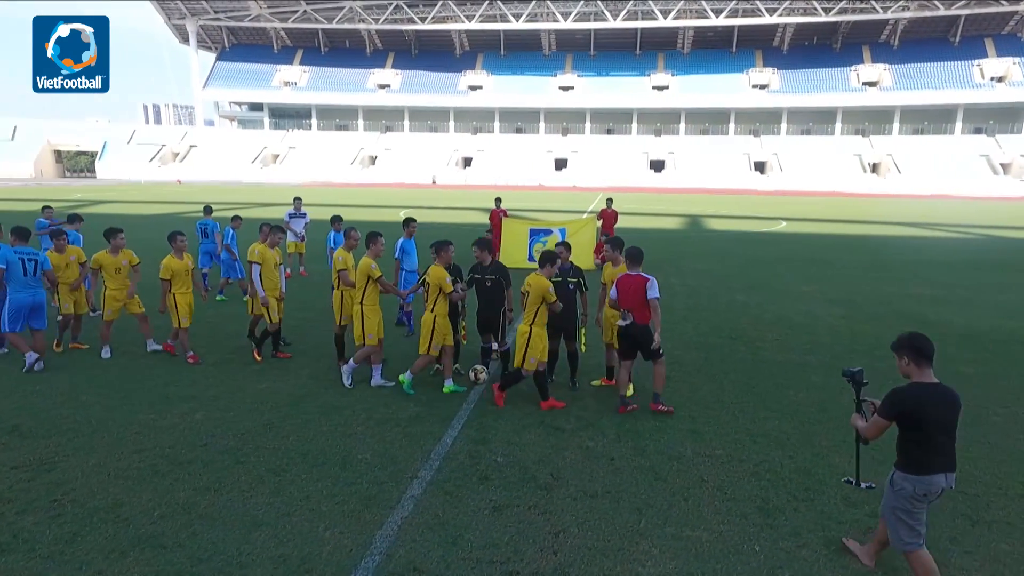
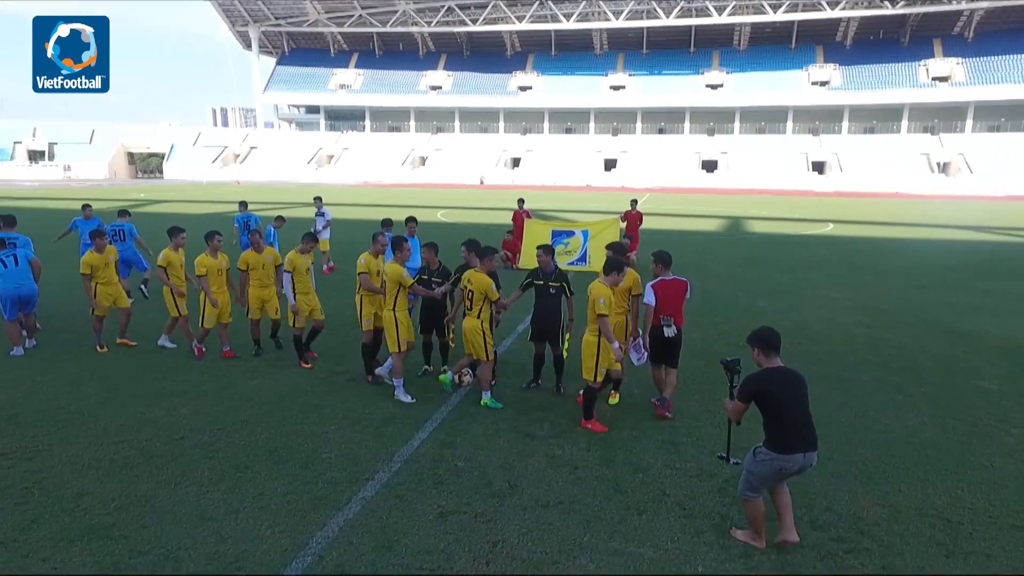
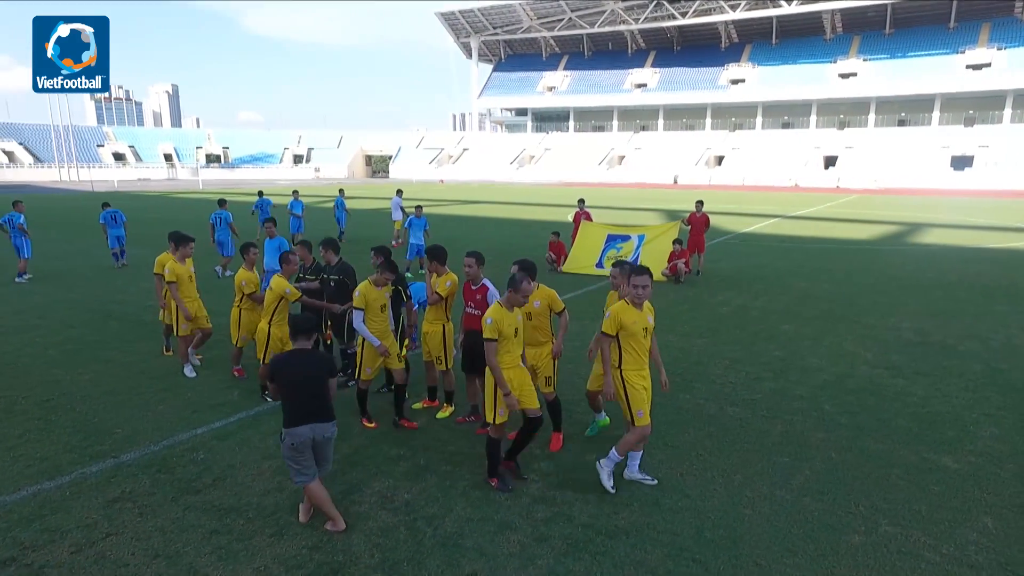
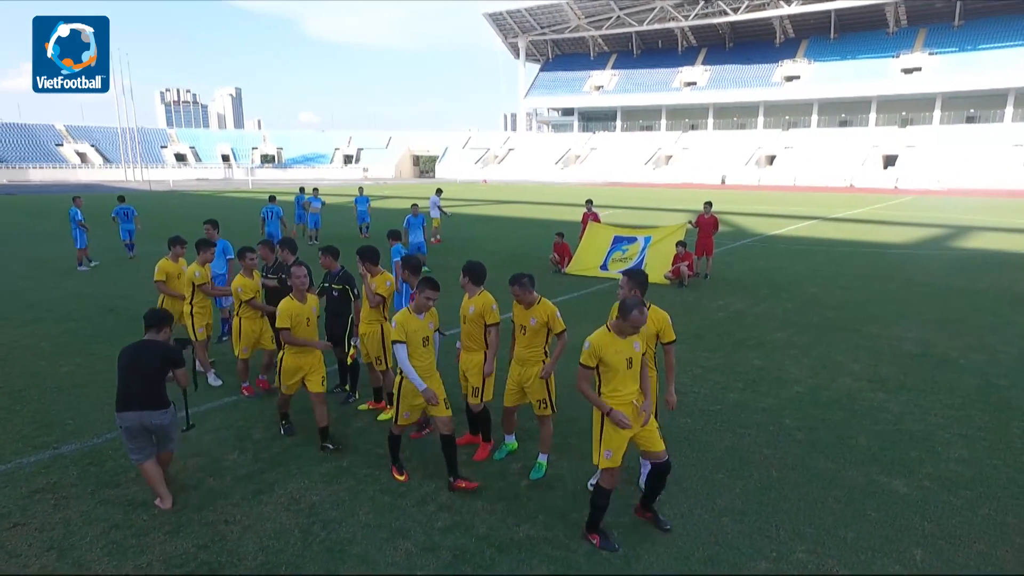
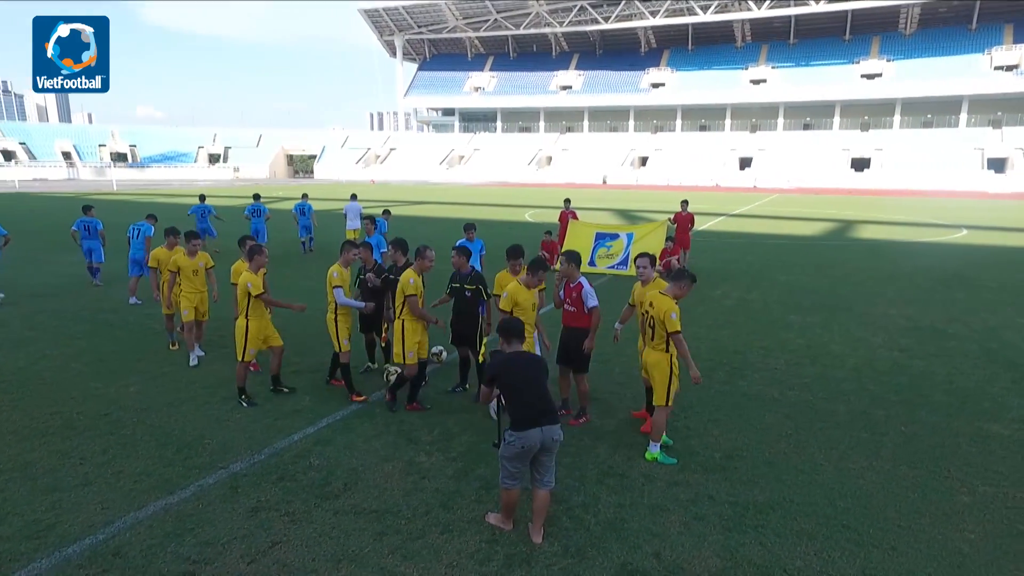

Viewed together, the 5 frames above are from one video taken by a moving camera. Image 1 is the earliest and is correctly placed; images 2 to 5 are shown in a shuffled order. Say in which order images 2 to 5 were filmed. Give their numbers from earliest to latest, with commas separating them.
2, 5, 3, 4
